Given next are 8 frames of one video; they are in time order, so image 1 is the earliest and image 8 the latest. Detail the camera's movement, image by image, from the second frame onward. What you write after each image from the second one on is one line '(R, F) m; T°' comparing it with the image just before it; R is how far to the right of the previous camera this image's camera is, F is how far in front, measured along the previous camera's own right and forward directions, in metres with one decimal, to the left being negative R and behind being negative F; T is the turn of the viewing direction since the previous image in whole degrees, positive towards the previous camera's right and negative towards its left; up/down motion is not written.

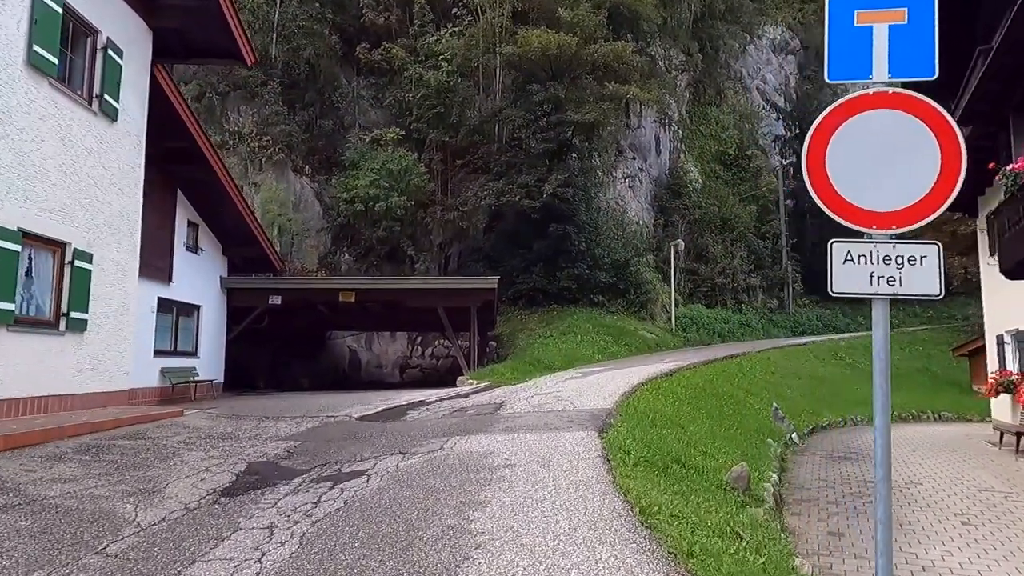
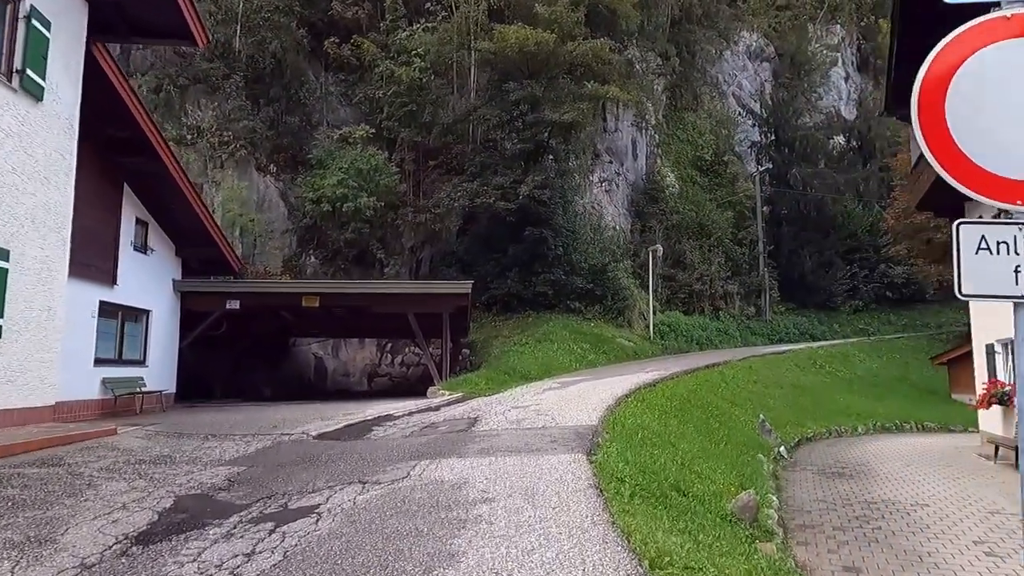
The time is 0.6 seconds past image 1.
(-0.1, +0.9) m; +2°
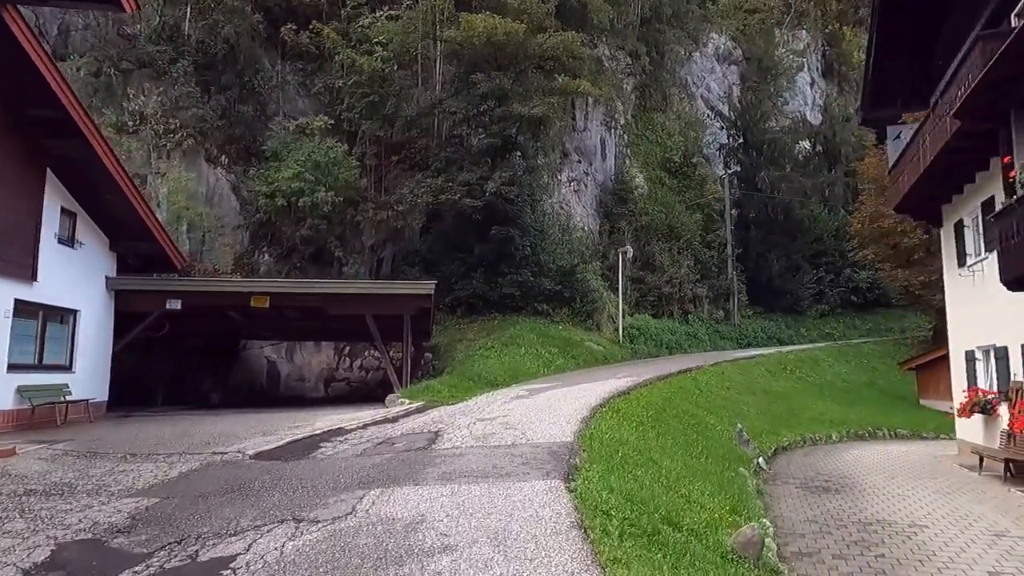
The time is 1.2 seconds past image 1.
(0.0, +0.9) m; +3°
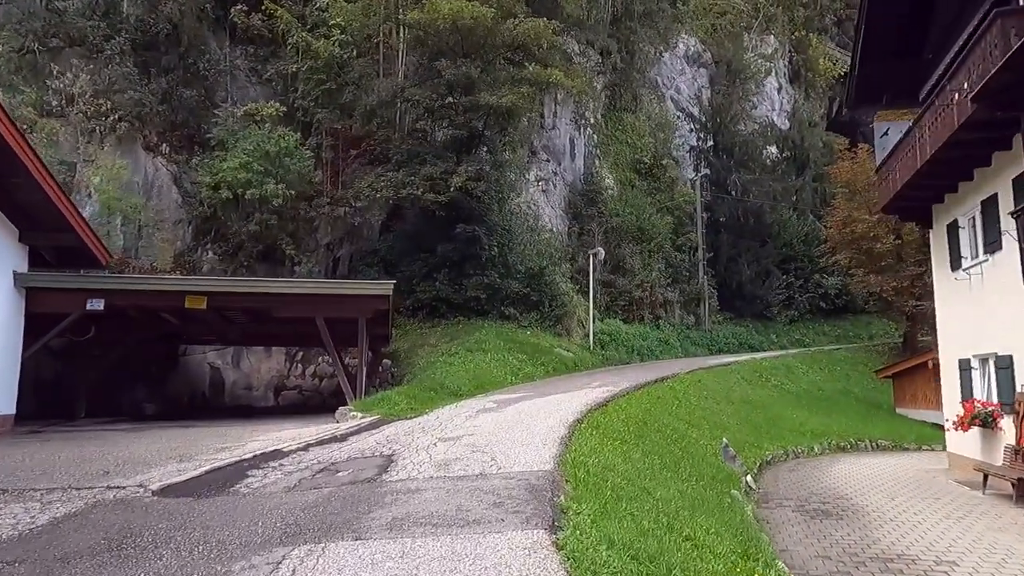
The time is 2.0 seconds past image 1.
(-0.1, +1.3) m; +3°
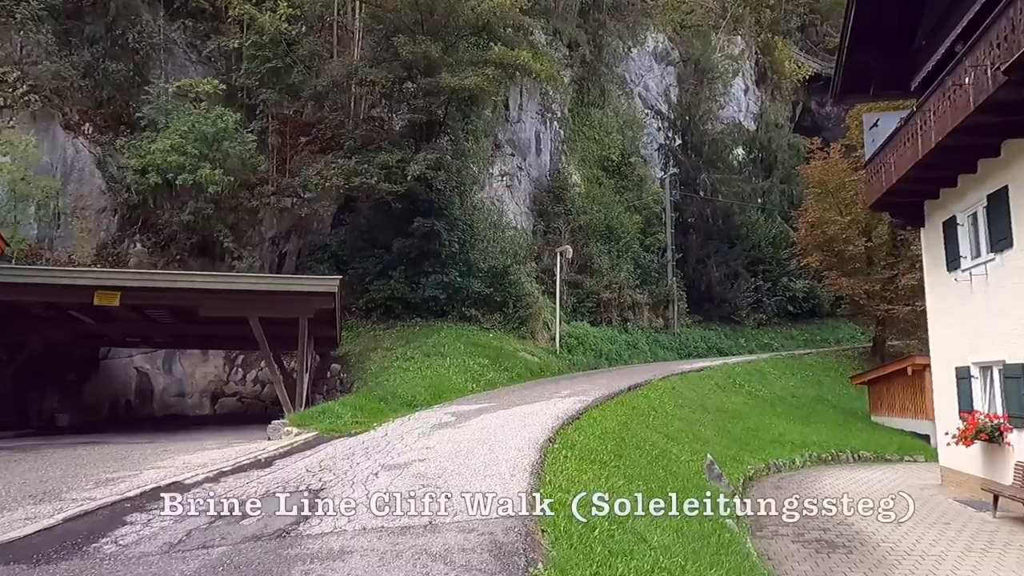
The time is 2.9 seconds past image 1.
(0.0, +1.5) m; +3°
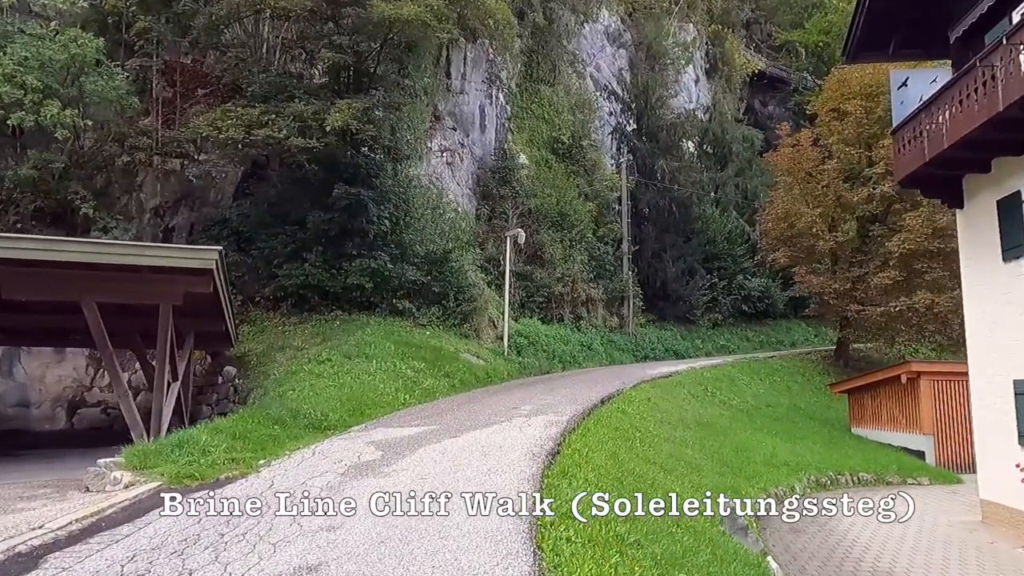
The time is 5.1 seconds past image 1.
(-0.3, +3.3) m; +6°
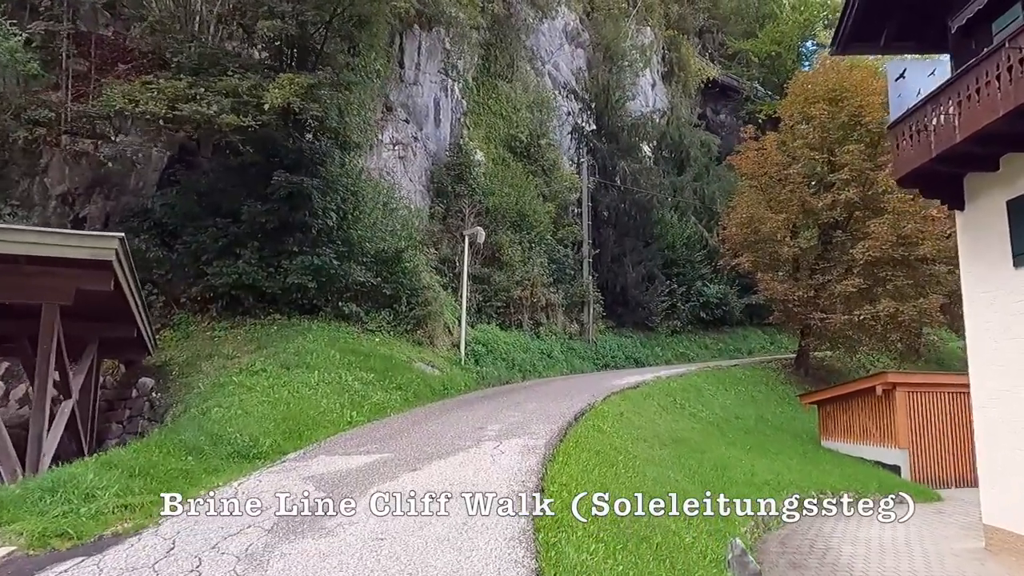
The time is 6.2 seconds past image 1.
(-0.3, +1.4) m; +5°
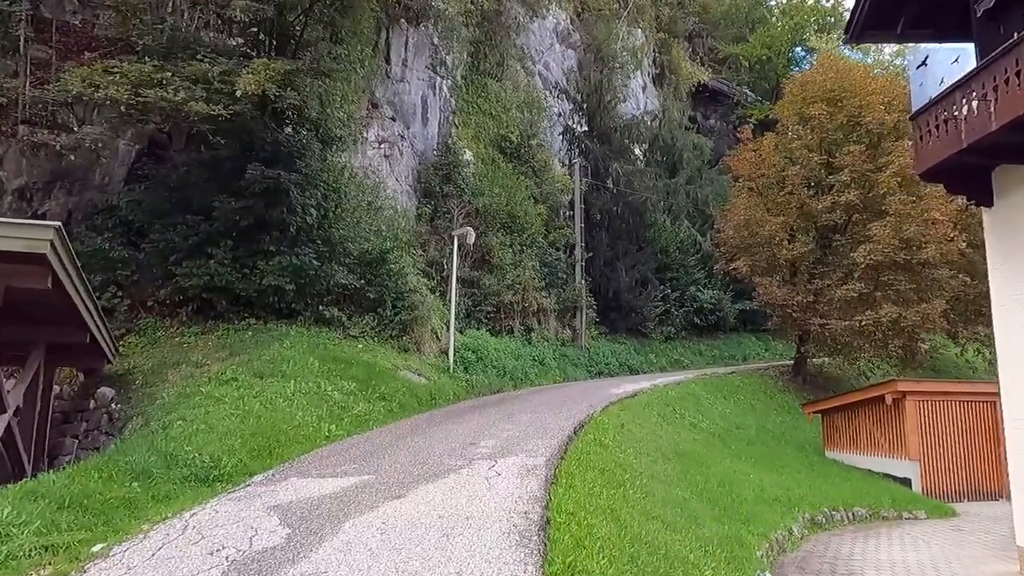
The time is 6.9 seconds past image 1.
(-0.1, +0.9) m; +1°
